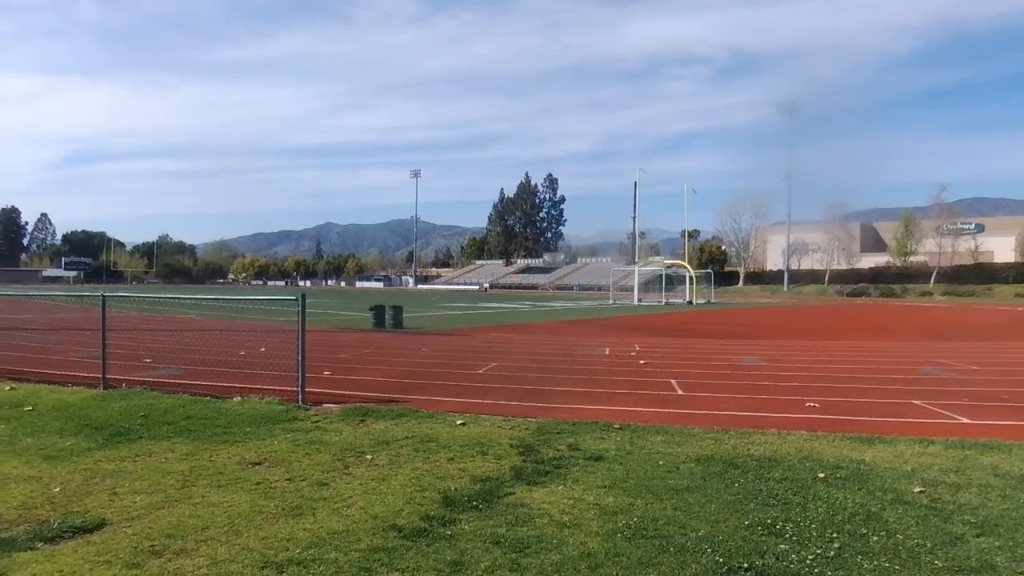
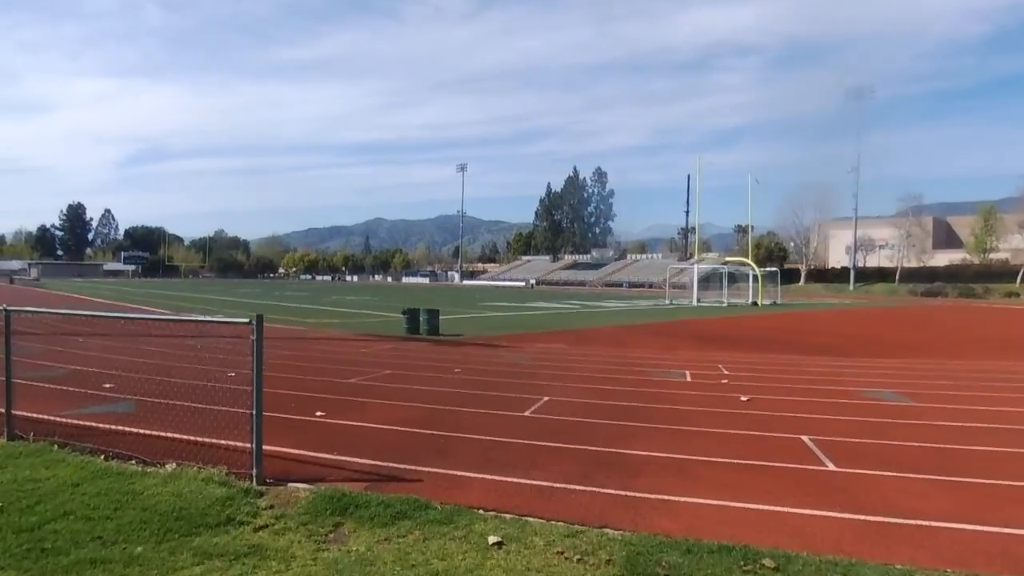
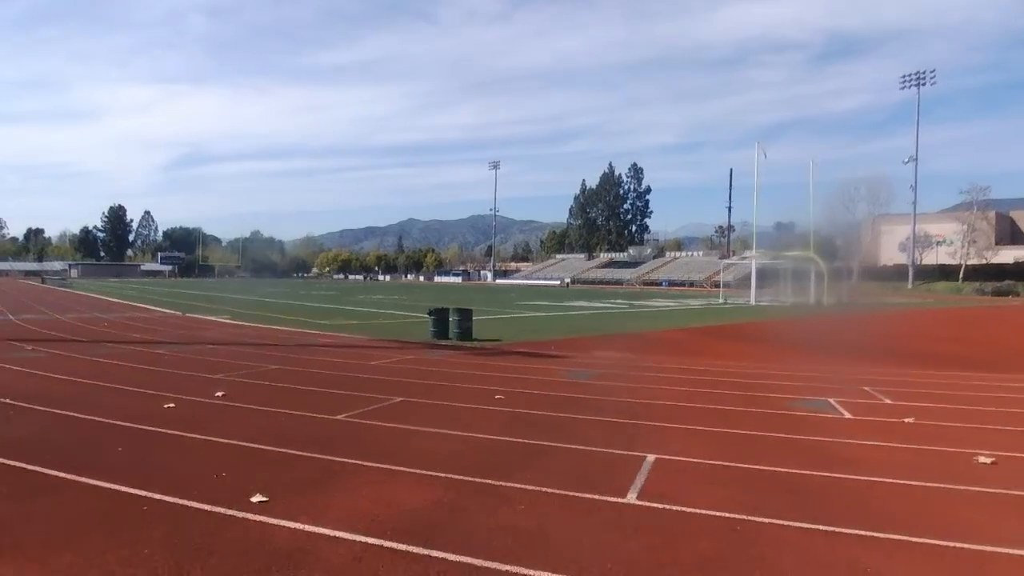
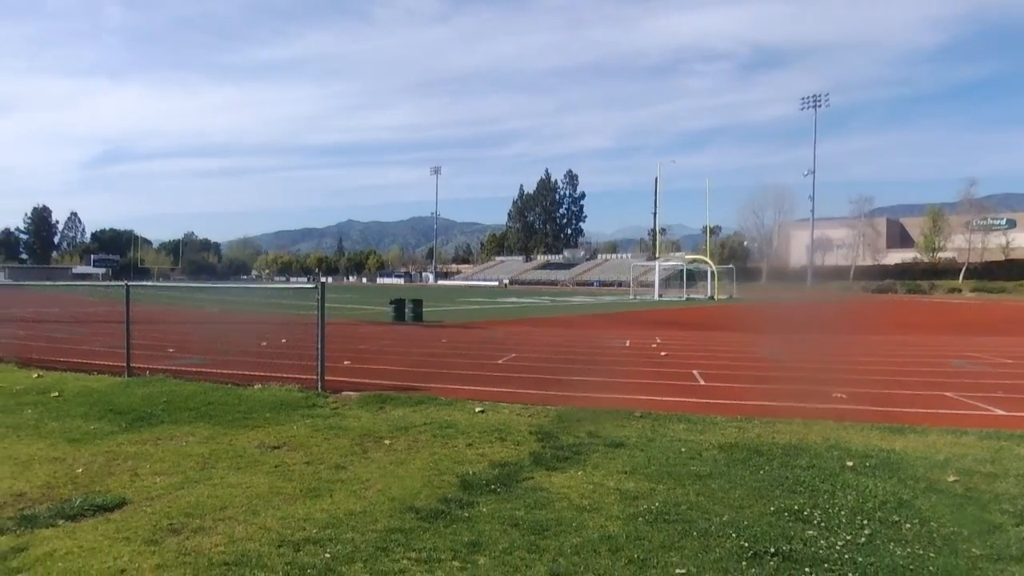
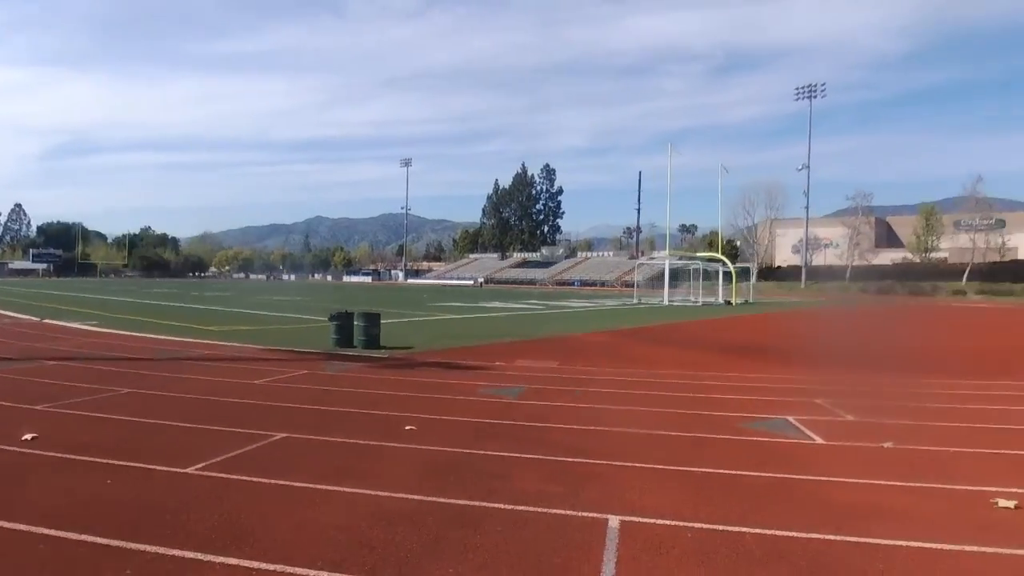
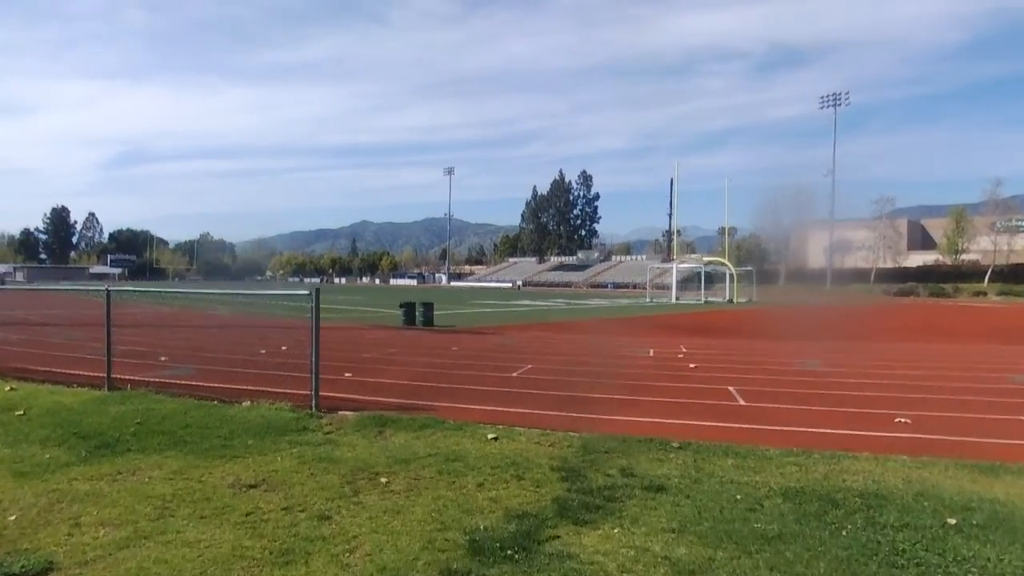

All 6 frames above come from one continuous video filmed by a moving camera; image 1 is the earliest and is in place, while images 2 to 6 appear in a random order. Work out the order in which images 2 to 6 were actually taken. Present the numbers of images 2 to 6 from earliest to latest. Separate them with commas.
4, 6, 2, 3, 5
